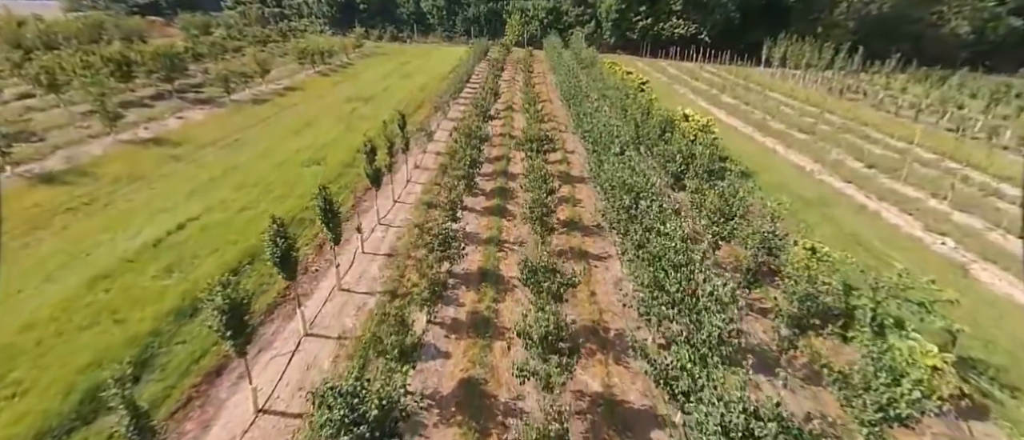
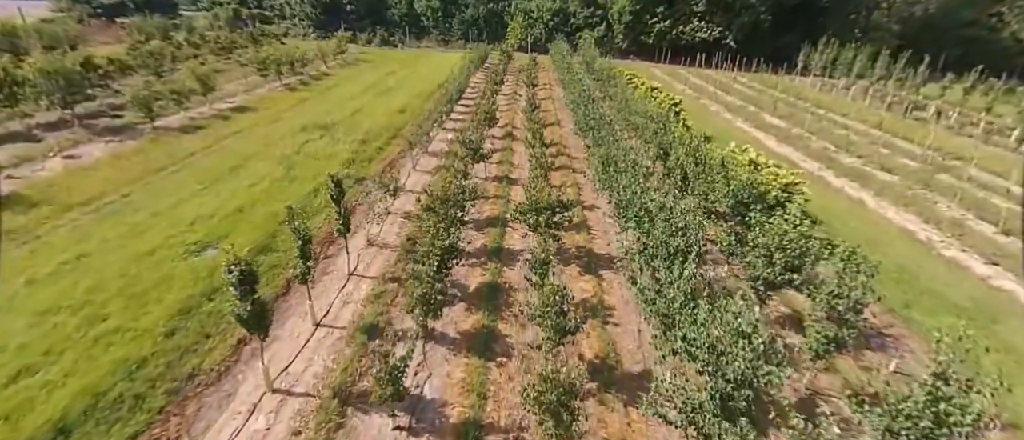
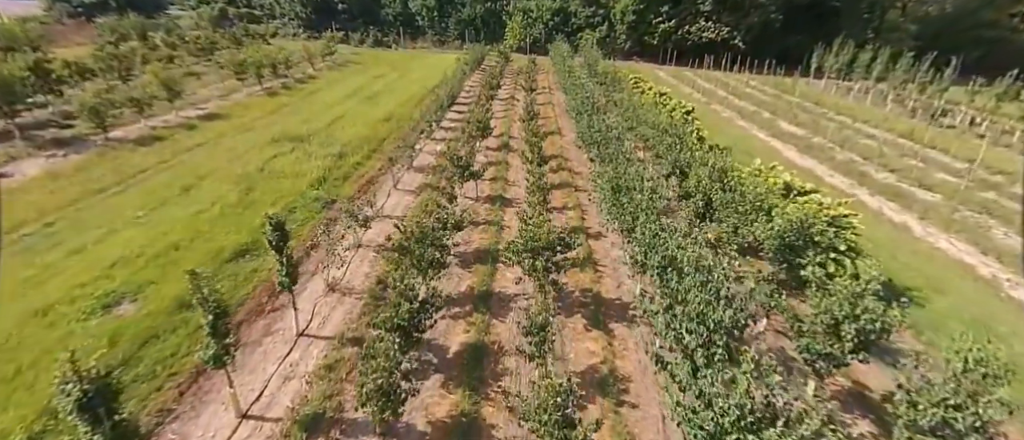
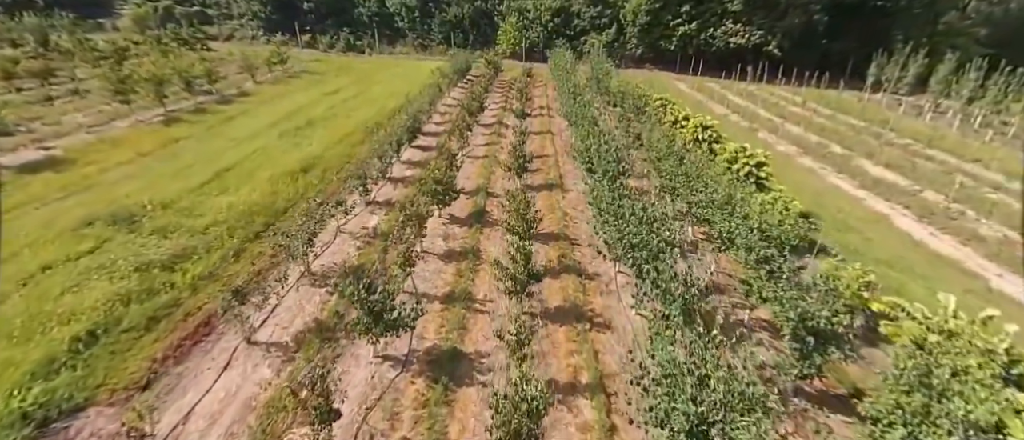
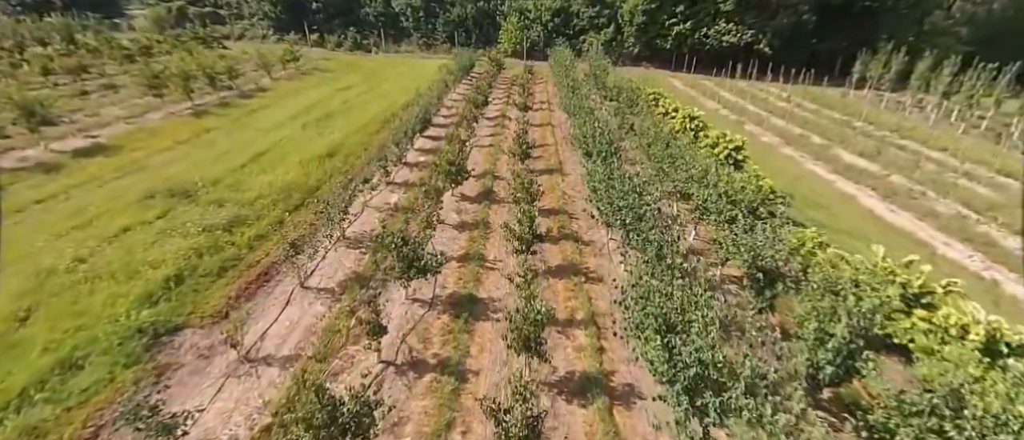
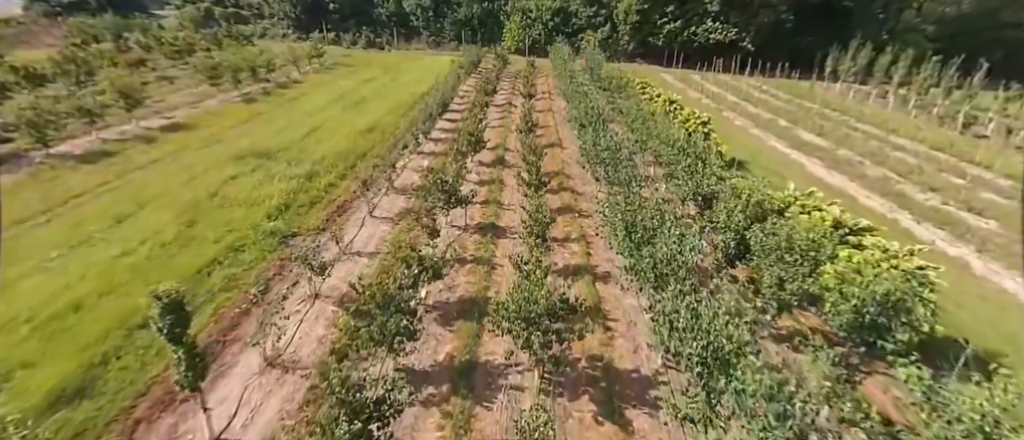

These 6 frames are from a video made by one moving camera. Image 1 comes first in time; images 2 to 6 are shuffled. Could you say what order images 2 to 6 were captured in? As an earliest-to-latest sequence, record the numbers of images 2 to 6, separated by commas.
2, 3, 6, 5, 4
